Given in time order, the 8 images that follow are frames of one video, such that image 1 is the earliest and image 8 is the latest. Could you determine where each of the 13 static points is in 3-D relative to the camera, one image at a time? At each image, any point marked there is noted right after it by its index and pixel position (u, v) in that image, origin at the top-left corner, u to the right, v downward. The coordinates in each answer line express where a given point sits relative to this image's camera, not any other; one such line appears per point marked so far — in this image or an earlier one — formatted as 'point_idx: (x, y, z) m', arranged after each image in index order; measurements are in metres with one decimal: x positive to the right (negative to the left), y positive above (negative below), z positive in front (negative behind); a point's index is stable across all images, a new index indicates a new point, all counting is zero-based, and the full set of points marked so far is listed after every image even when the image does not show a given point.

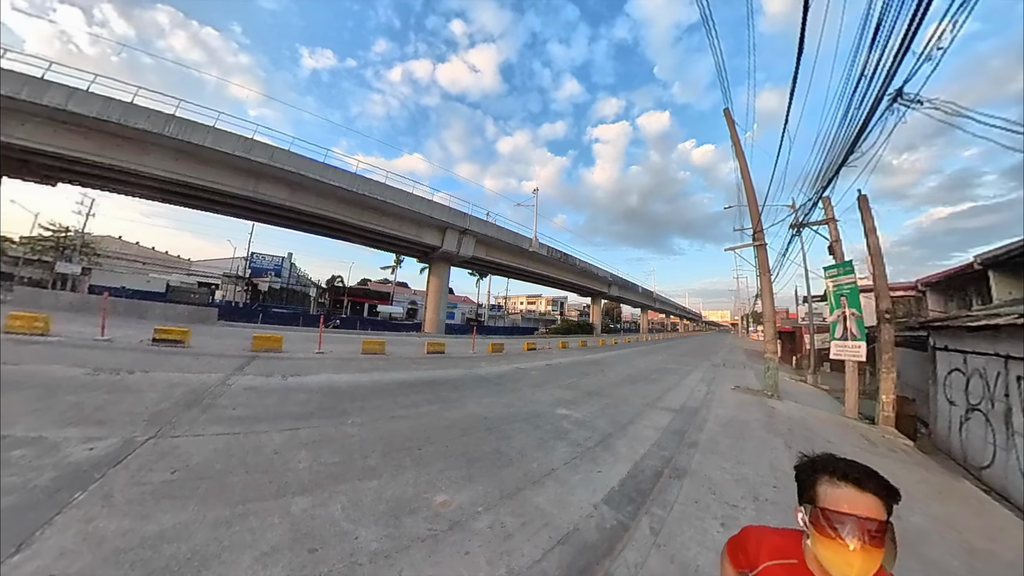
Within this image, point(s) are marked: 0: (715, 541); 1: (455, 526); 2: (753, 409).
0: (+1.7, -1.9, +2.9) m
1: (-0.4, -1.7, +2.4) m
2: (+5.5, -2.6, +7.8) m
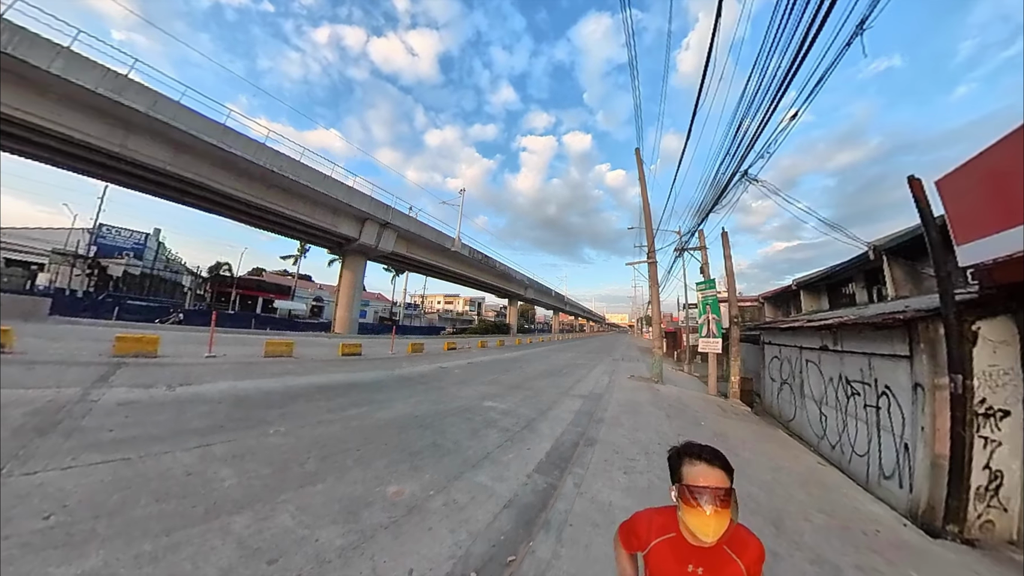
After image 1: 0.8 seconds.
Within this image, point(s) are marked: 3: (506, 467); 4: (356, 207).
0: (+1.1, -2.0, +3.6) m
1: (-0.8, -1.7, +2.7) m
2: (+3.6, -2.8, +9.4) m
3: (-0.1, -2.0, +3.8) m
4: (-5.9, +3.1, +13.0) m
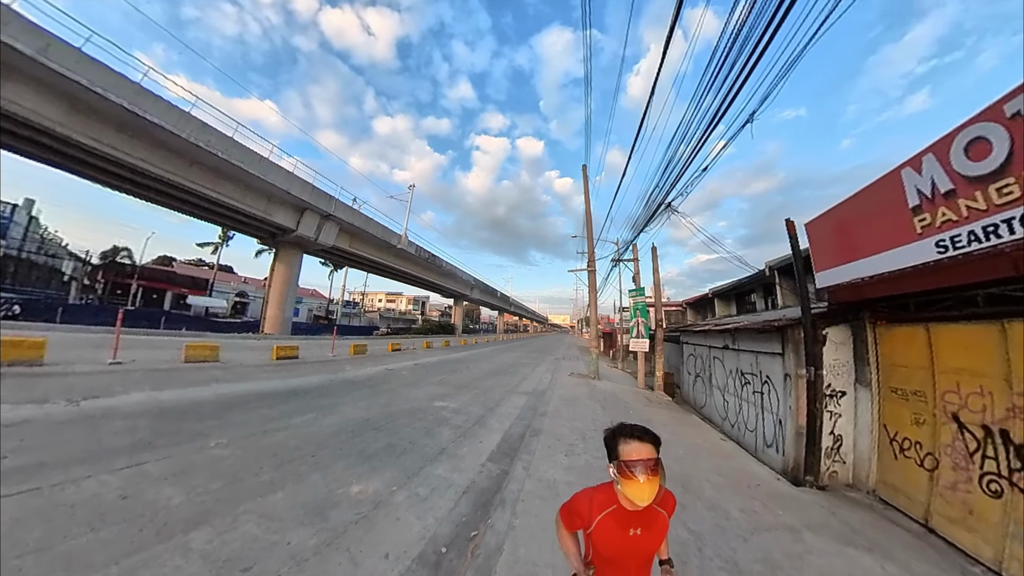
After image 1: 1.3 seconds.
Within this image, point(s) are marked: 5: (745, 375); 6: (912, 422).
0: (+0.6, -2.1, +4.1) m
1: (-1.1, -1.8, +2.8) m
2: (+2.1, -2.9, +10.1) m
3: (-0.6, -2.0, +4.0) m
4: (-7.8, +3.2, +12.1) m
5: (+4.1, -1.5, +6.1) m
6: (+4.3, -1.4, +3.7) m
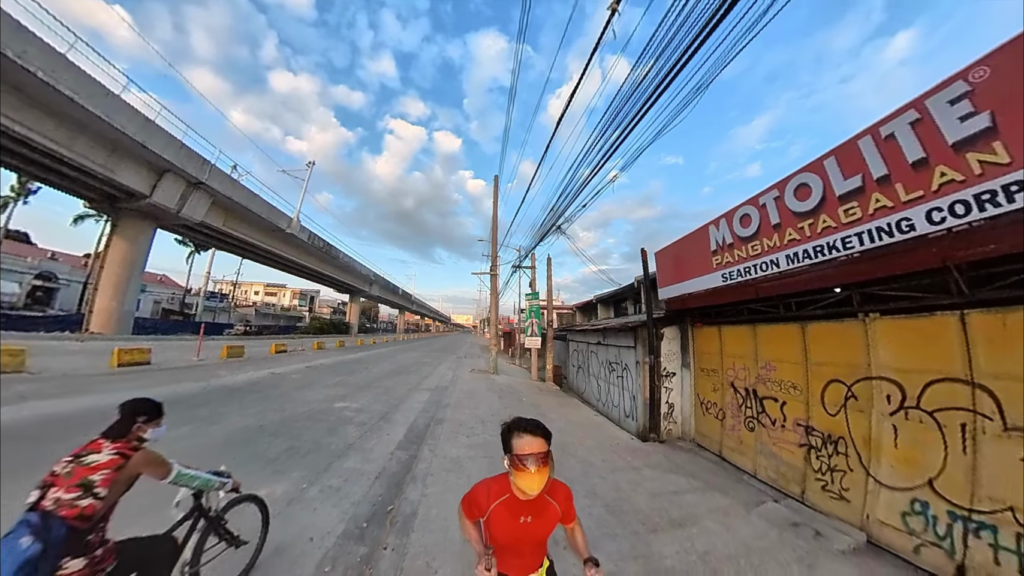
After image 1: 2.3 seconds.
0: (-0.6, -2.1, +4.6) m
1: (-1.9, -1.8, +2.9) m
2: (-1.0, -3.0, +10.8) m
3: (-1.7, -2.0, +4.2) m
4: (-10.8, +3.5, +9.9) m
5: (+2.2, -1.7, +7.5) m
6: (+3.0, -1.6, +5.3) m
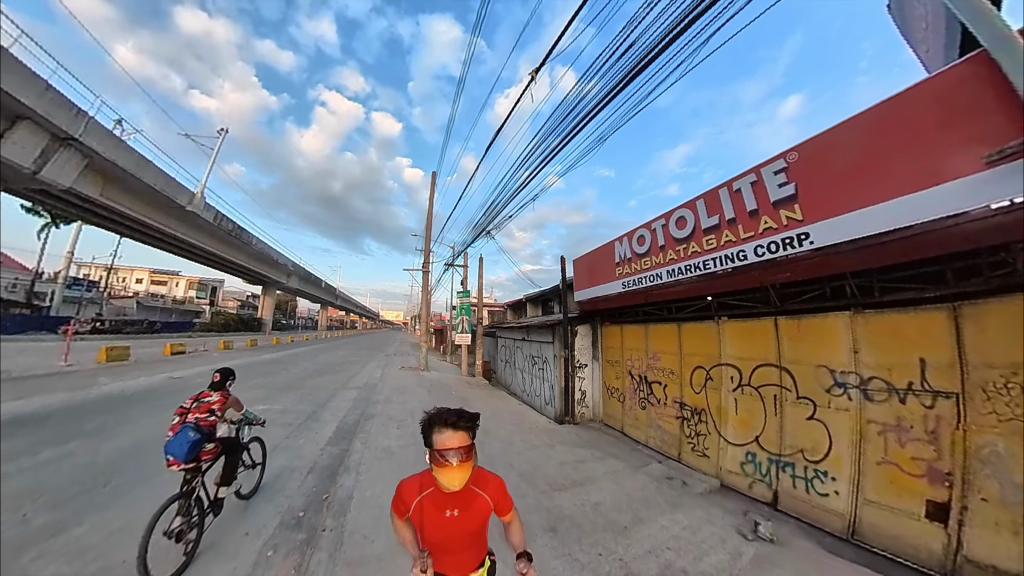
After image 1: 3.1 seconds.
0: (-1.6, -2.1, +4.8) m
1: (-2.5, -1.8, +2.9) m
2: (-3.2, -2.9, +10.8) m
3: (-2.6, -2.0, +4.2) m
4: (-12.5, +3.7, +7.9) m
5: (+0.6, -1.7, +8.2) m
6: (+1.9, -1.6, +6.2) m
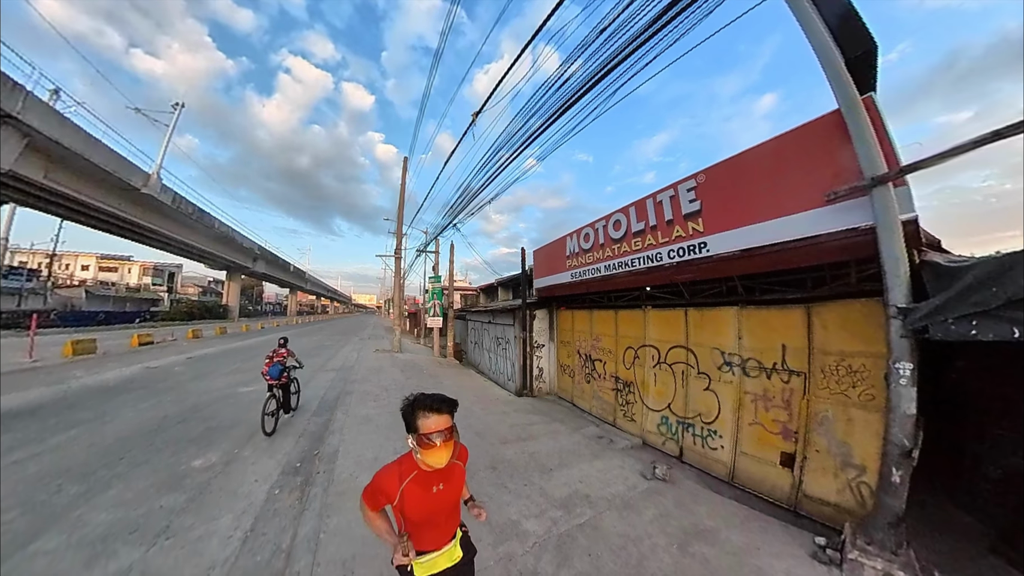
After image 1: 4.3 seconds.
0: (-2.2, -2.0, +5.5) m
1: (-3.0, -1.8, +3.5) m
2: (-4.2, -2.4, +11.4) m
3: (-3.2, -1.9, +4.8) m
4: (-13.3, +4.0, +7.5) m
5: (-0.3, -1.4, +9.0) m
6: (+1.1, -1.4, +7.1) m
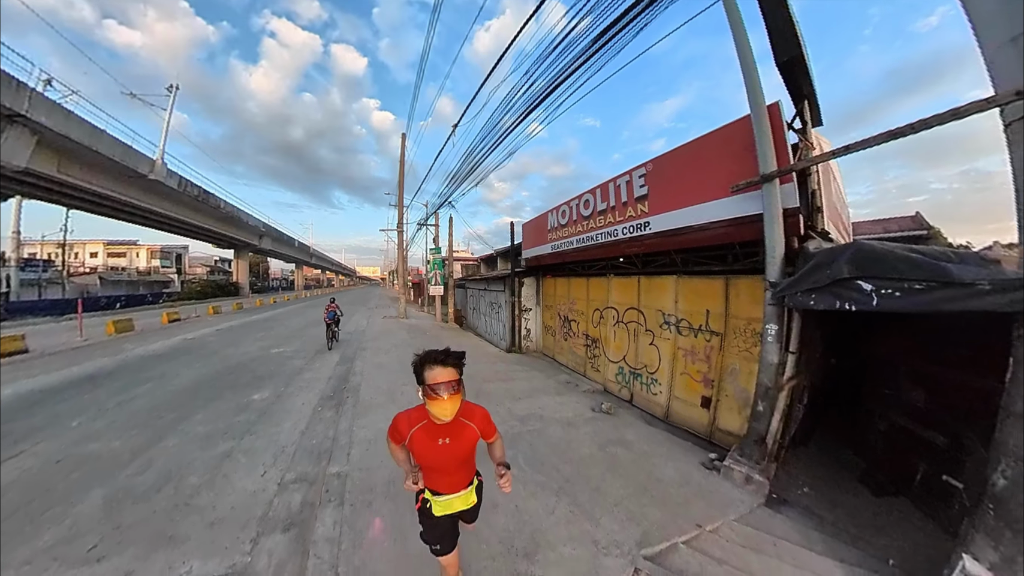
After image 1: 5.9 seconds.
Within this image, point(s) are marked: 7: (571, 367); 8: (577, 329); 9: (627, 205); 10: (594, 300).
0: (-2.4, -1.5, +6.7) m
1: (-3.2, -1.5, +4.7) m
2: (-4.4, -1.4, +12.7) m
3: (-3.5, -1.5, +6.0) m
4: (-13.5, +4.6, +8.4) m
5: (-0.5, -0.5, +10.1) m
6: (+0.9, -0.7, +8.1) m
7: (+1.3, -1.7, +7.2) m
8: (+1.4, -0.9, +7.1) m
9: (+1.8, +1.3, +5.4) m
10: (+1.6, -0.2, +6.7) m
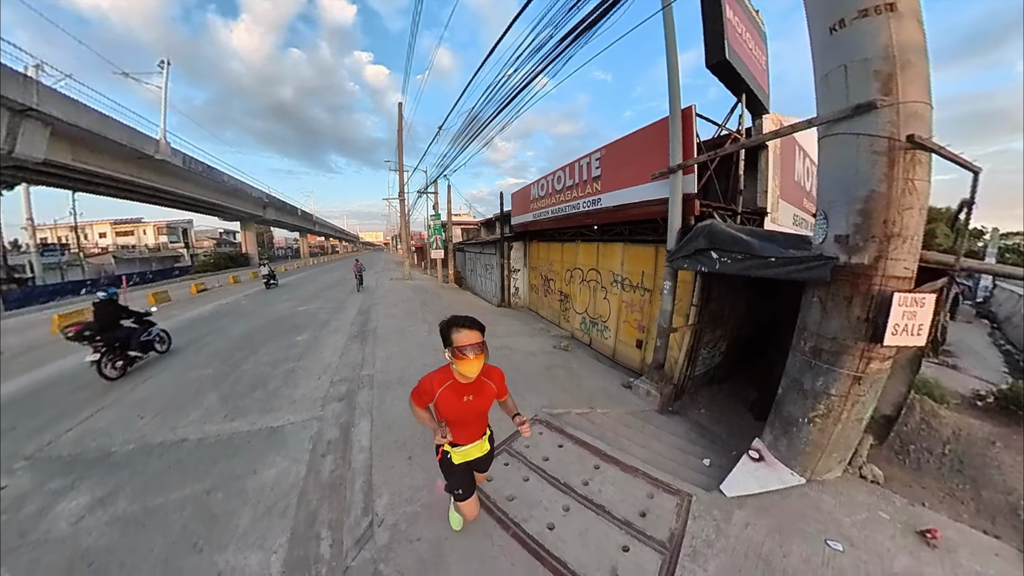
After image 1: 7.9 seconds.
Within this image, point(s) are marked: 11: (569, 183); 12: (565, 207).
0: (-2.8, -0.7, +8.2) m
1: (-3.7, -0.9, +6.3) m
2: (-4.6, +0.1, +14.2) m
3: (-3.8, -0.8, +7.6) m
4: (-13.9, +5.5, +9.5) m
5: (-0.7, +0.7, +11.4) m
6: (+0.6, +0.3, +9.5) m
7: (+0.9, -0.8, +8.7) m
8: (+1.0, 0.0, +8.5) m
9: (+1.4, +2.0, +6.6) m
10: (+1.2, +0.6, +8.0) m
11: (+1.2, +2.1, +7.1) m
12: (+1.1, +1.7, +7.3) m
